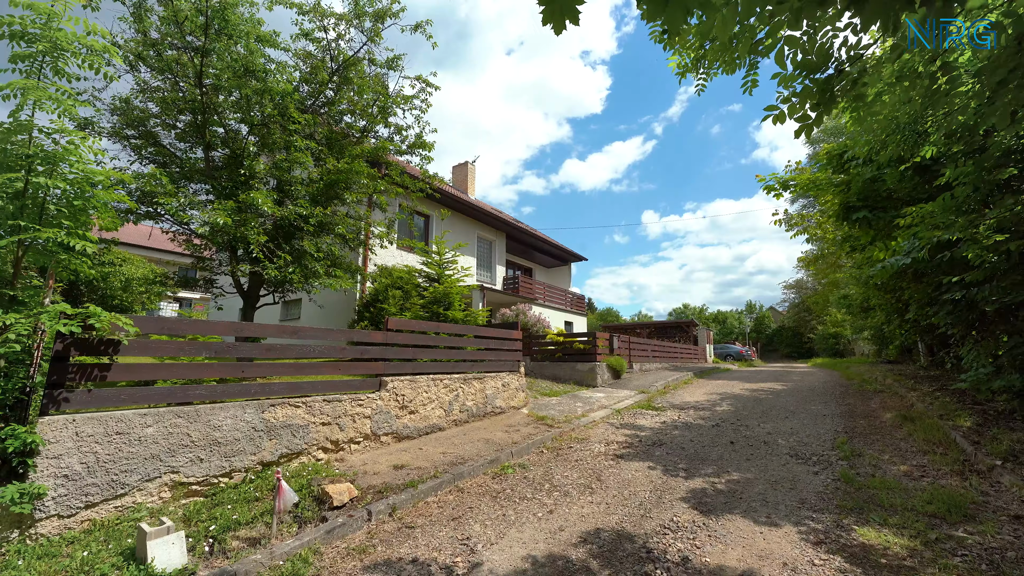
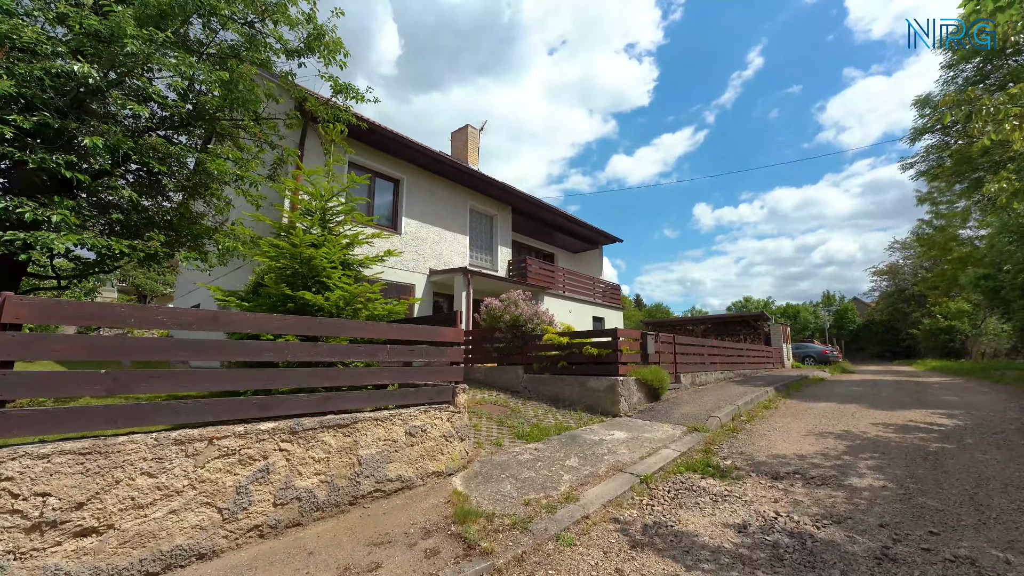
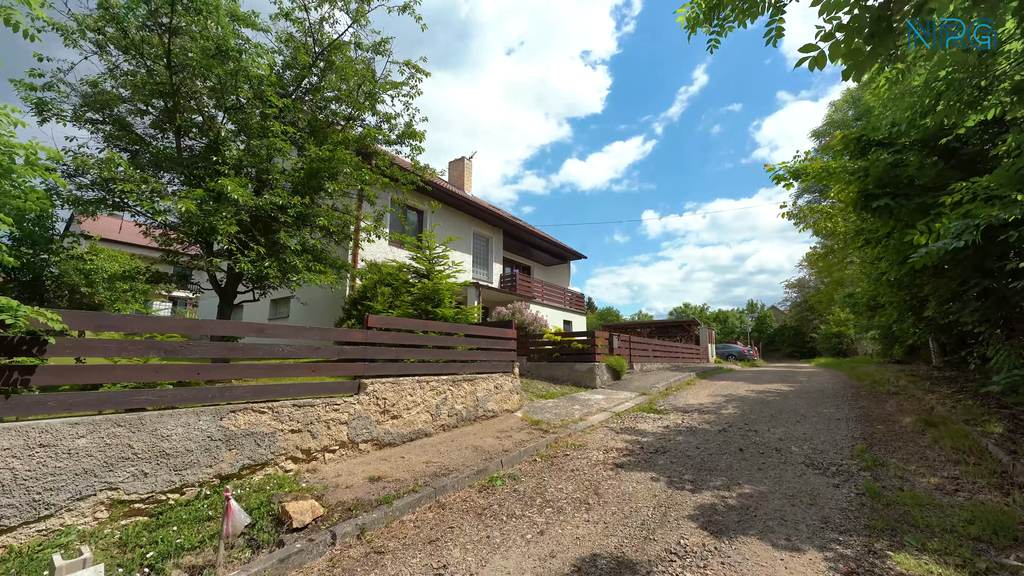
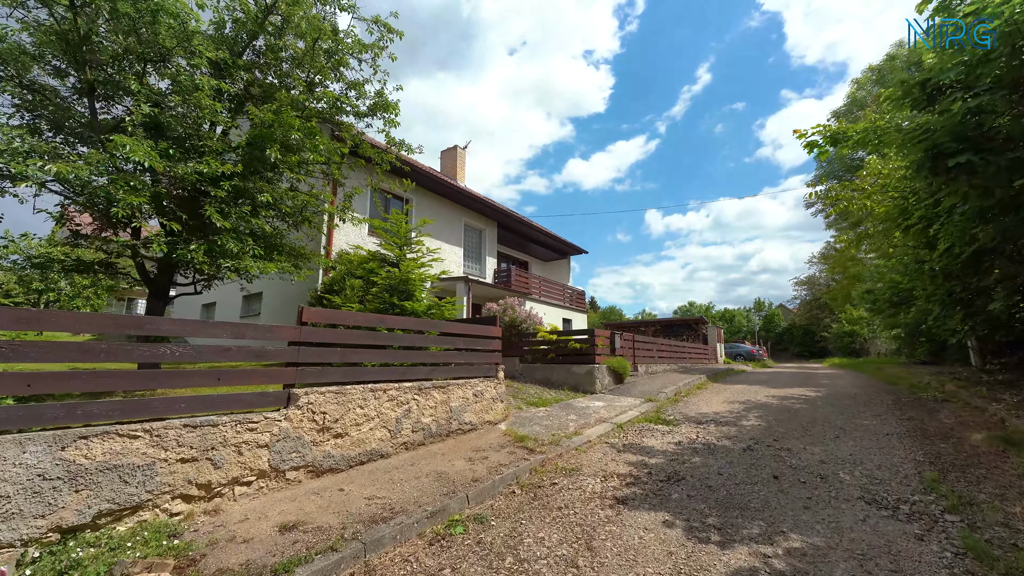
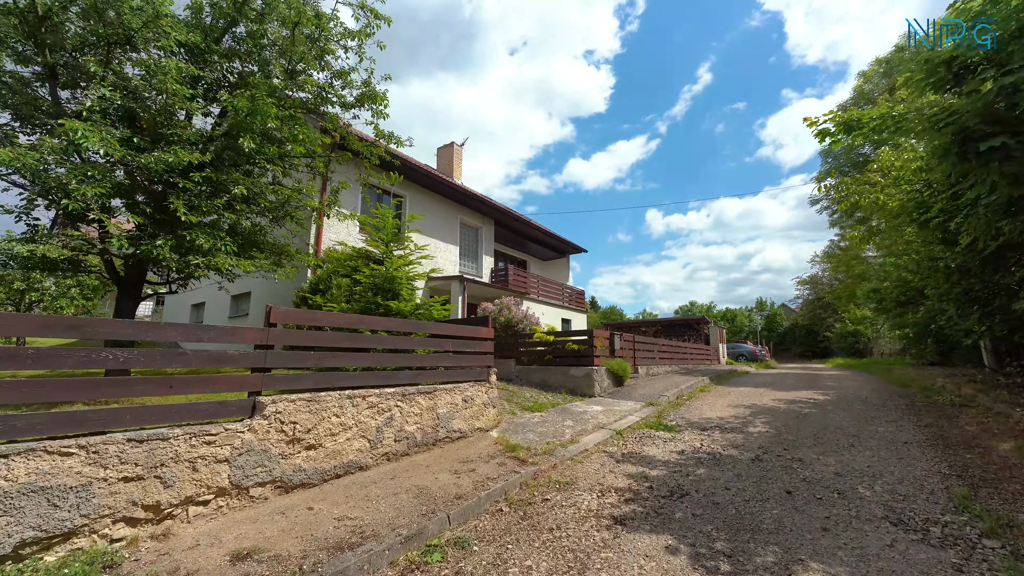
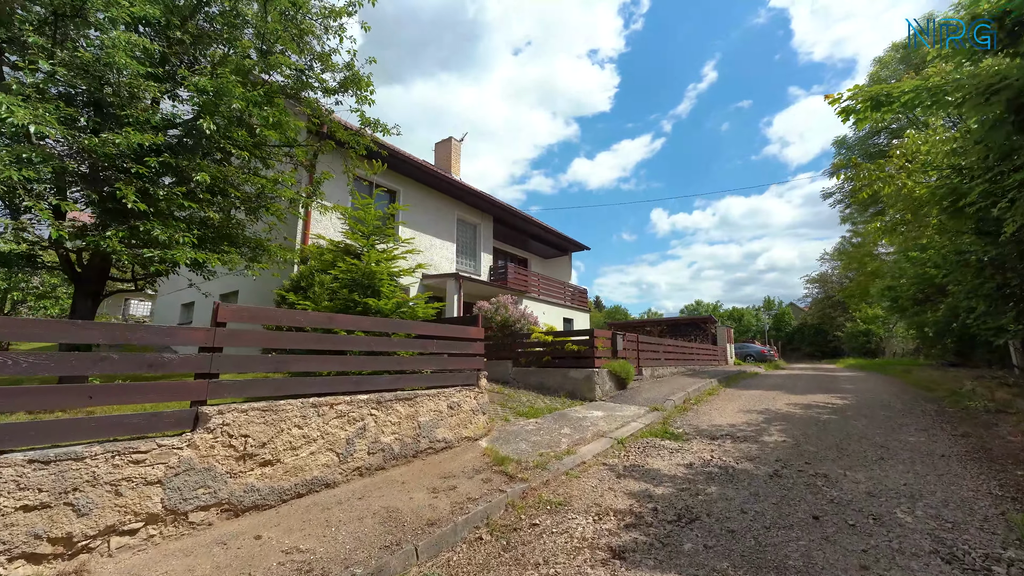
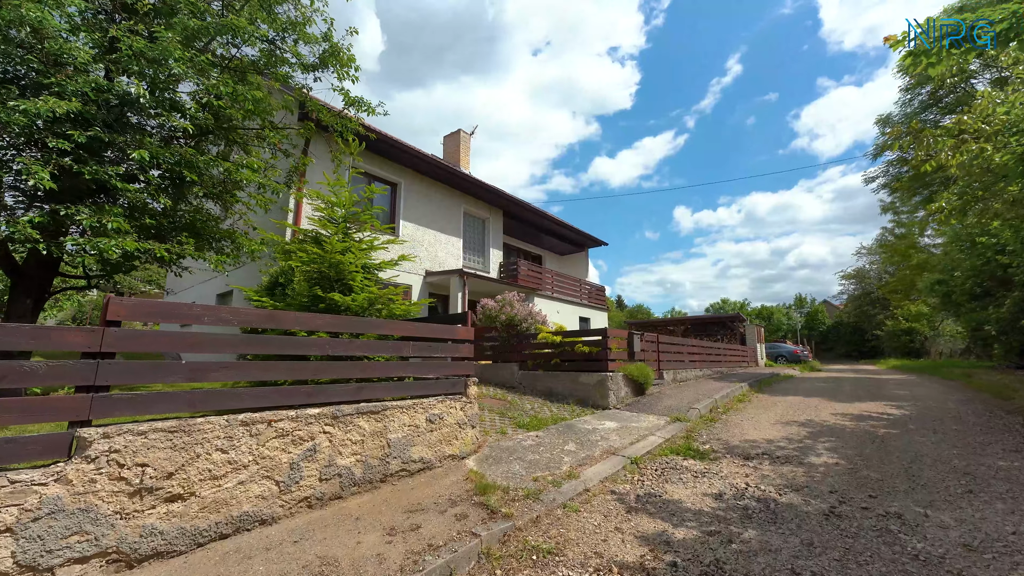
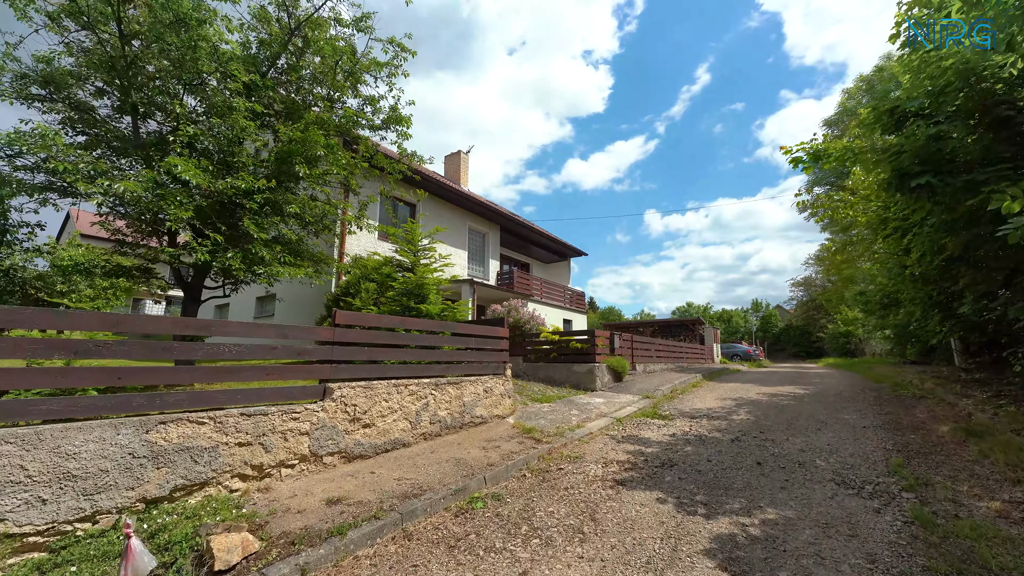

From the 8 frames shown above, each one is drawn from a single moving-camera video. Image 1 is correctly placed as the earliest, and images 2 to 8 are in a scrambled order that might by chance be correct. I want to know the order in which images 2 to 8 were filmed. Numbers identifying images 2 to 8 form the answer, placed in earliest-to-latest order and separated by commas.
3, 8, 4, 5, 6, 7, 2
